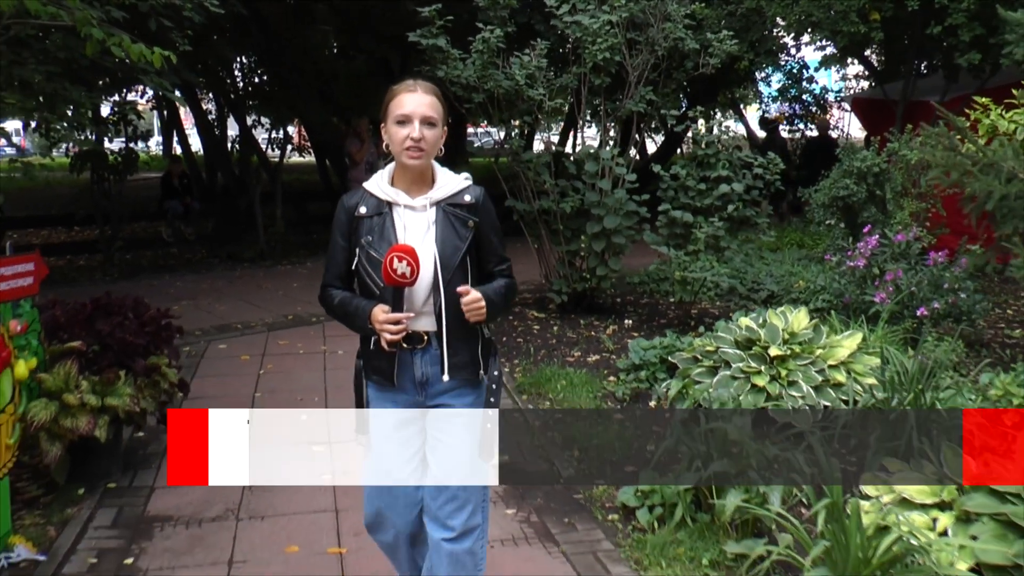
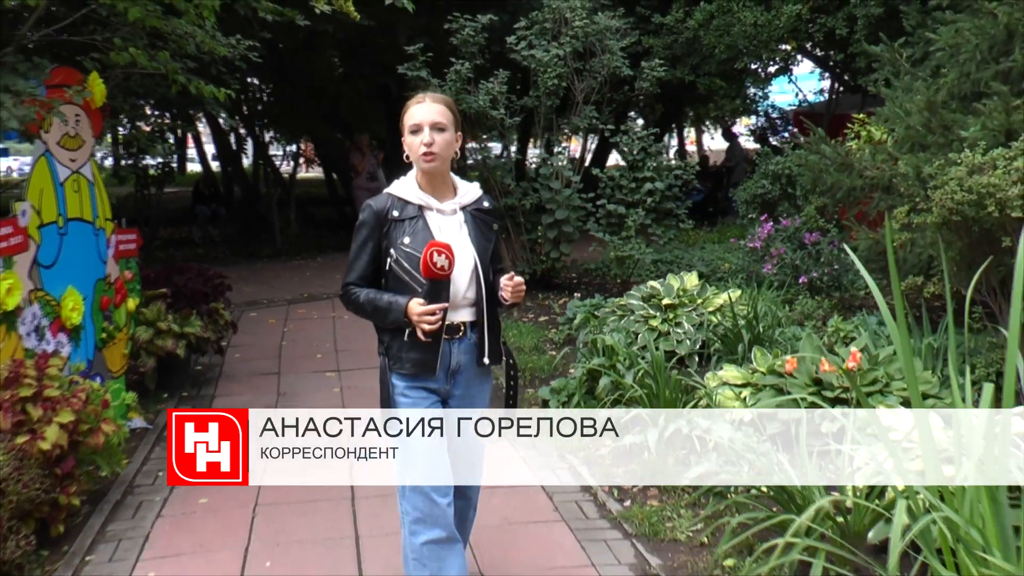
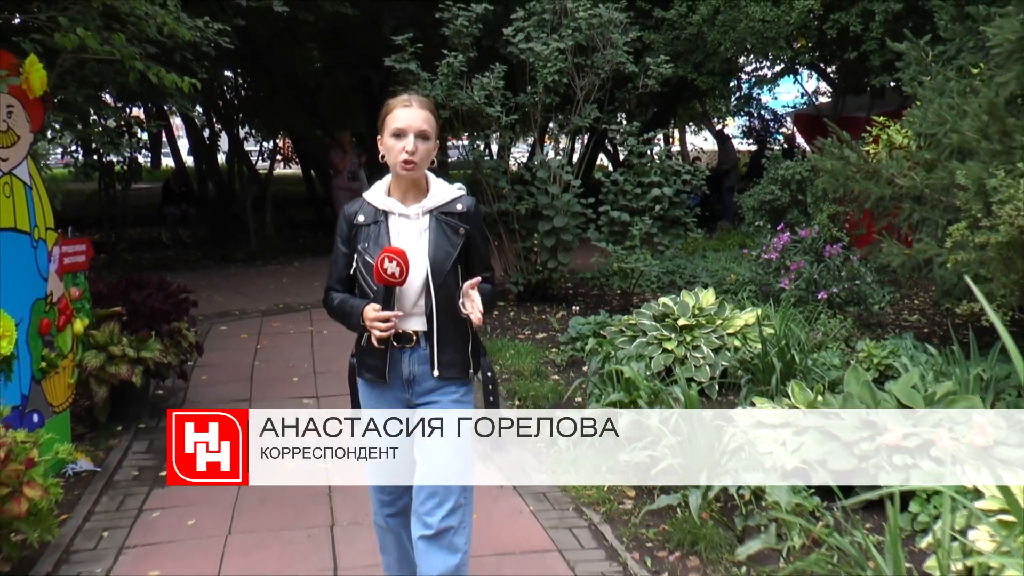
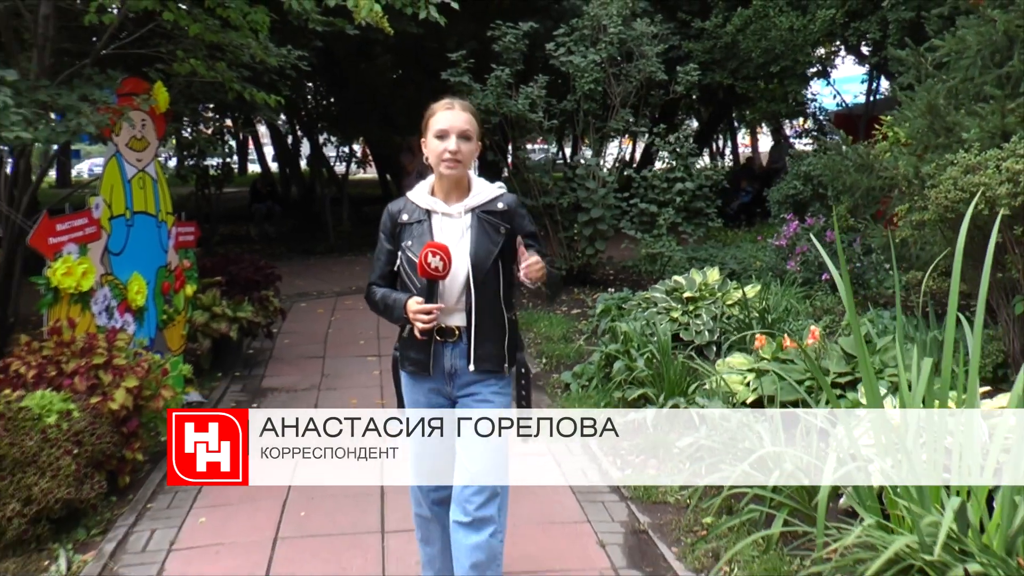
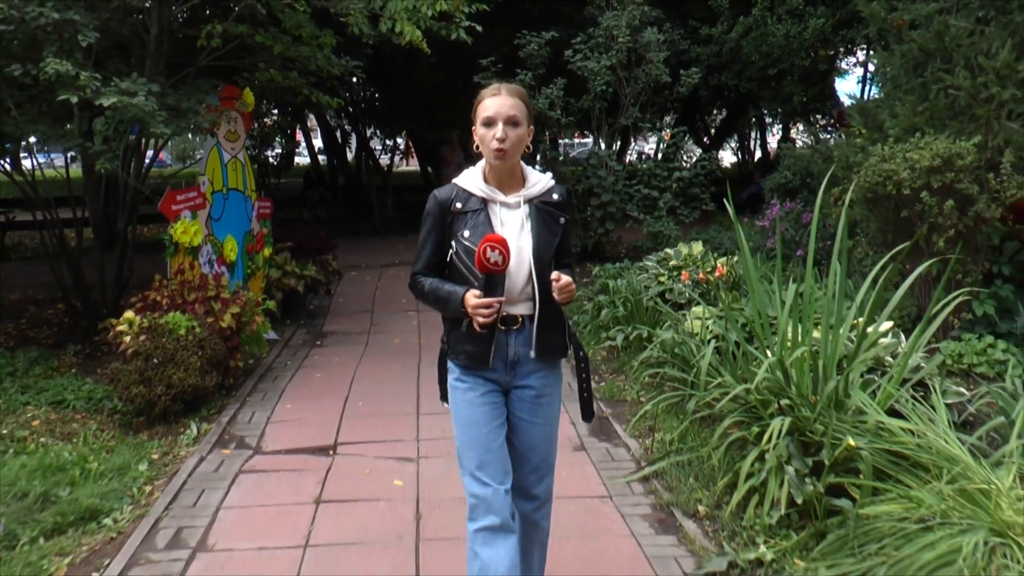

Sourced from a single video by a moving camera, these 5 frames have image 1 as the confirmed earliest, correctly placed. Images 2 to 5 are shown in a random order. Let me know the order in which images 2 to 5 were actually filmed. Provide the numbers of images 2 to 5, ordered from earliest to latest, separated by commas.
3, 2, 4, 5
